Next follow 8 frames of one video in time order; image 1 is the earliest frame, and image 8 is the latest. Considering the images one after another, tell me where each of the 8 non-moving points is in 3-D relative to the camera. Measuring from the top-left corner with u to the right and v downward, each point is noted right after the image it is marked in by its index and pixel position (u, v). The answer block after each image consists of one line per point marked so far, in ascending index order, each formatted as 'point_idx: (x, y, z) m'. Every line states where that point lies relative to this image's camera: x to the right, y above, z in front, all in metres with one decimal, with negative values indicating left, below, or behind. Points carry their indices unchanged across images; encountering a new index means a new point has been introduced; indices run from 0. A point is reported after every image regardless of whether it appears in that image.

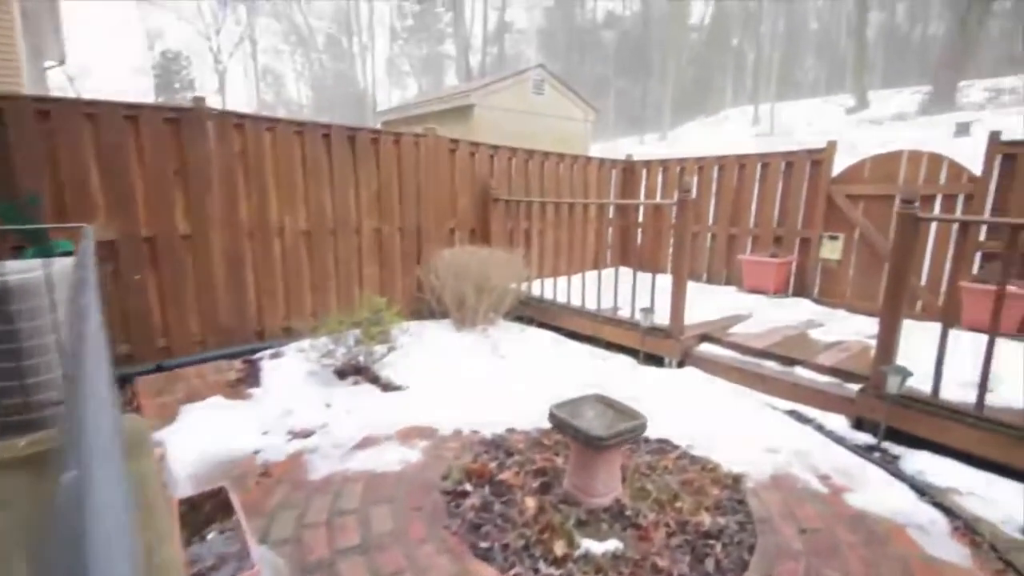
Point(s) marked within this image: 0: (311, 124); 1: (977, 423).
0: (-1.5, +1.2, +3.7) m
1: (+2.1, -0.6, +2.2) m
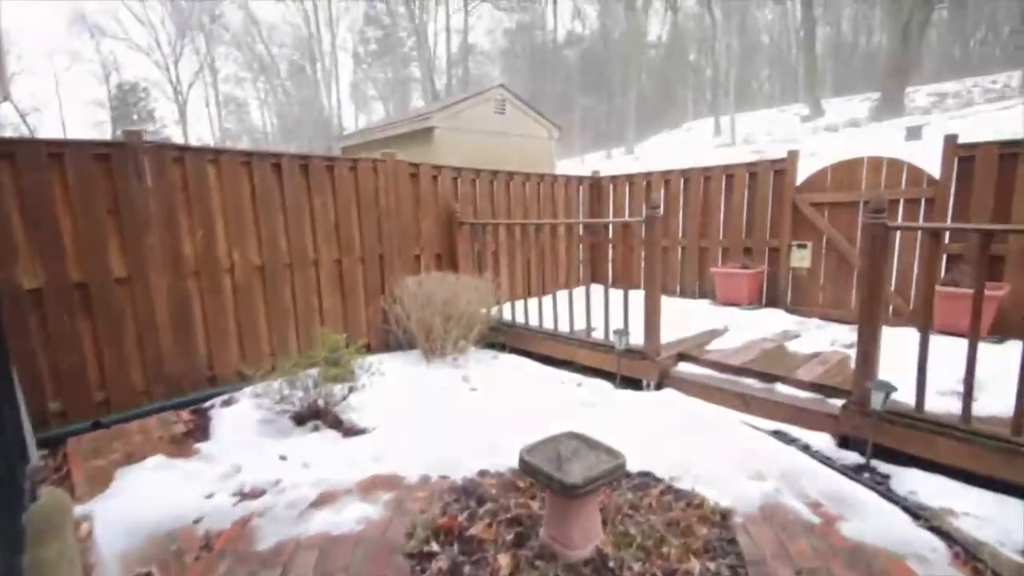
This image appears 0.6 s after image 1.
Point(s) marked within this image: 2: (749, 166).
0: (-1.8, +0.9, +3.5) m
1: (+1.9, -0.6, +2.1) m
2: (+2.3, +1.2, +4.8) m
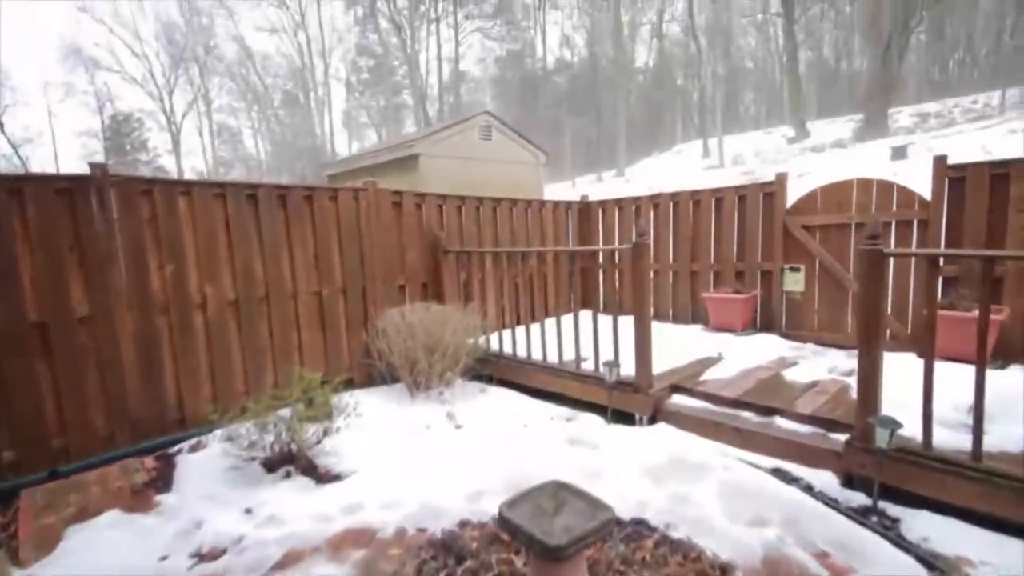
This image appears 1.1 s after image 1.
0: (-1.9, +0.7, +3.4) m
1: (+1.9, -0.8, +2.0) m
2: (+2.1, +0.9, +4.7) m
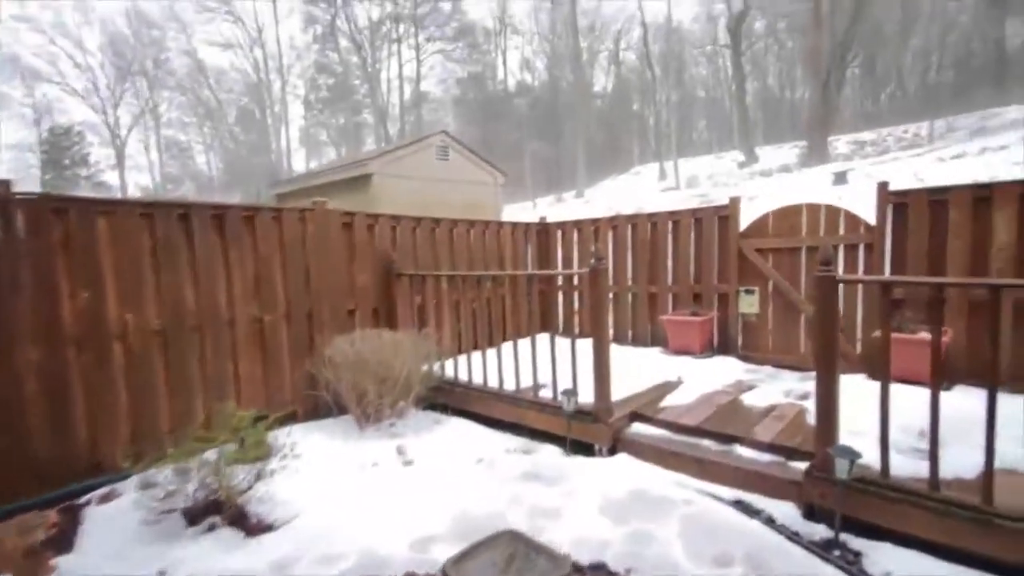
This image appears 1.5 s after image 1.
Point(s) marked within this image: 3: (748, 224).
0: (-2.2, +0.5, +3.1) m
1: (+1.7, -0.9, +2.0) m
2: (+1.7, +0.7, +4.7) m
3: (+2.1, +0.6, +4.4) m
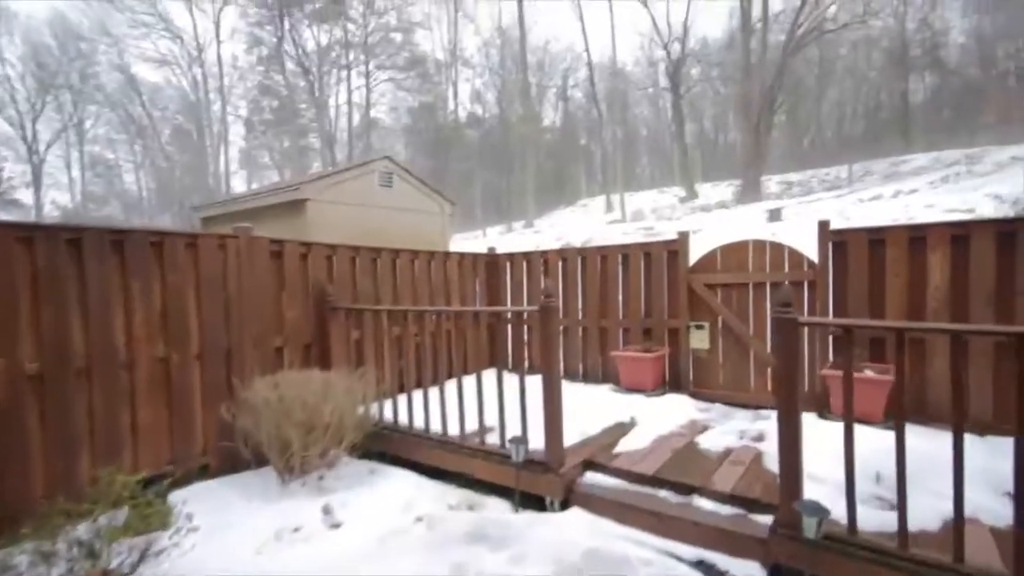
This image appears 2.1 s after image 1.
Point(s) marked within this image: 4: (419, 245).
0: (-2.5, +0.3, +2.7) m
1: (+1.5, -1.0, +1.8) m
2: (+1.2, +0.4, +4.7) m
3: (+1.7, +0.3, +4.4) m
4: (-1.1, +0.5, +6.0) m
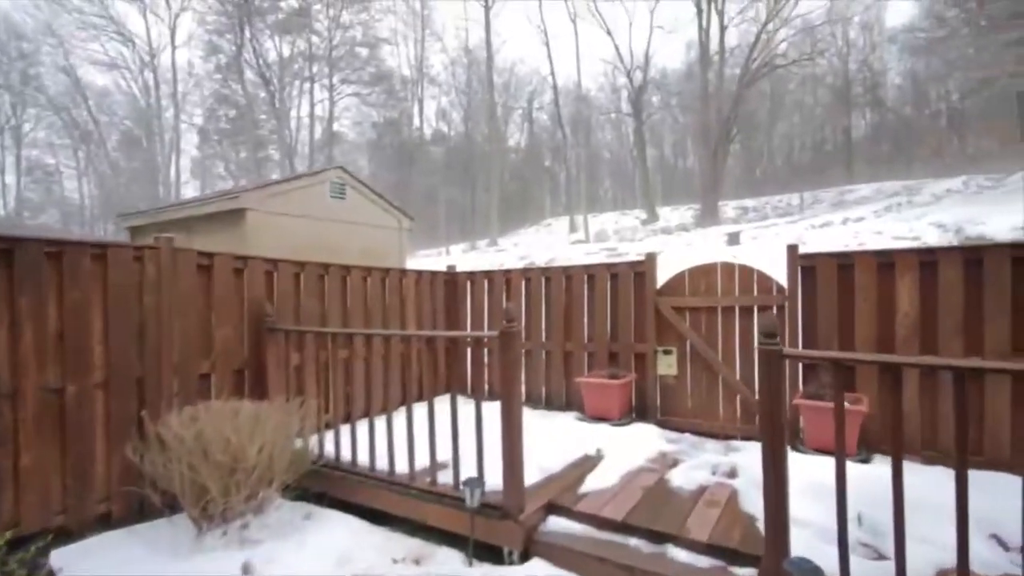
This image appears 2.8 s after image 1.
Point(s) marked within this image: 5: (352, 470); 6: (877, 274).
0: (-2.7, +0.3, +2.2) m
1: (+1.3, -1.1, +1.6) m
2: (+0.9, +0.2, +4.5) m
3: (+1.3, +0.1, +4.3) m
4: (-1.5, +0.3, +5.6) m
5: (-1.0, -1.1, +3.1) m
6: (+2.5, +0.1, +3.5) m
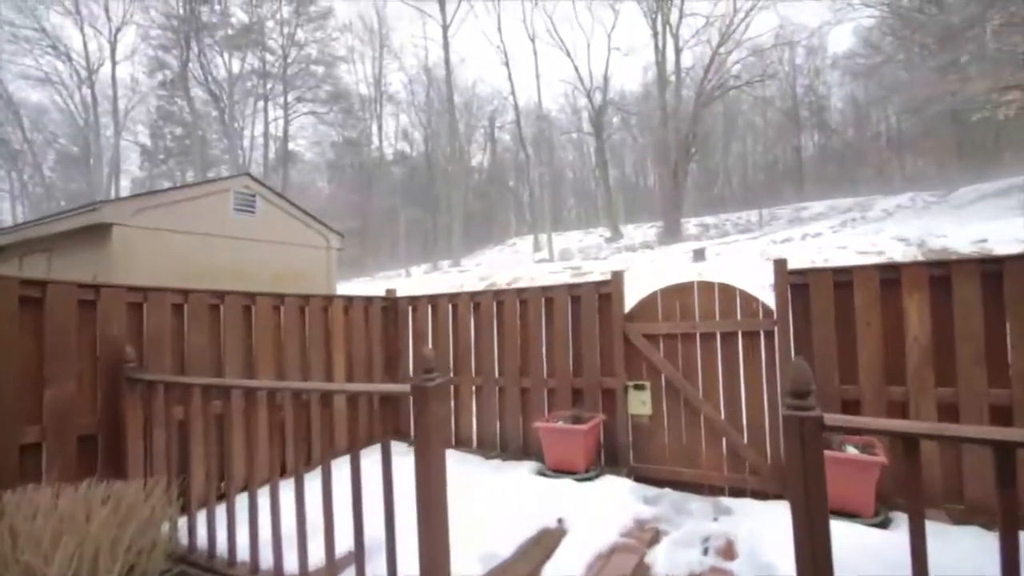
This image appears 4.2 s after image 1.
0: (-3.0, +0.1, +1.3) m
1: (+1.1, -1.2, +1.0) m
2: (+0.5, 0.0, +3.9) m
3: (+0.9, -0.1, +3.7) m
4: (-2.1, 0.0, +4.8) m
5: (-1.3, -1.3, +2.3) m
6: (+2.2, 0.0, +2.9) m
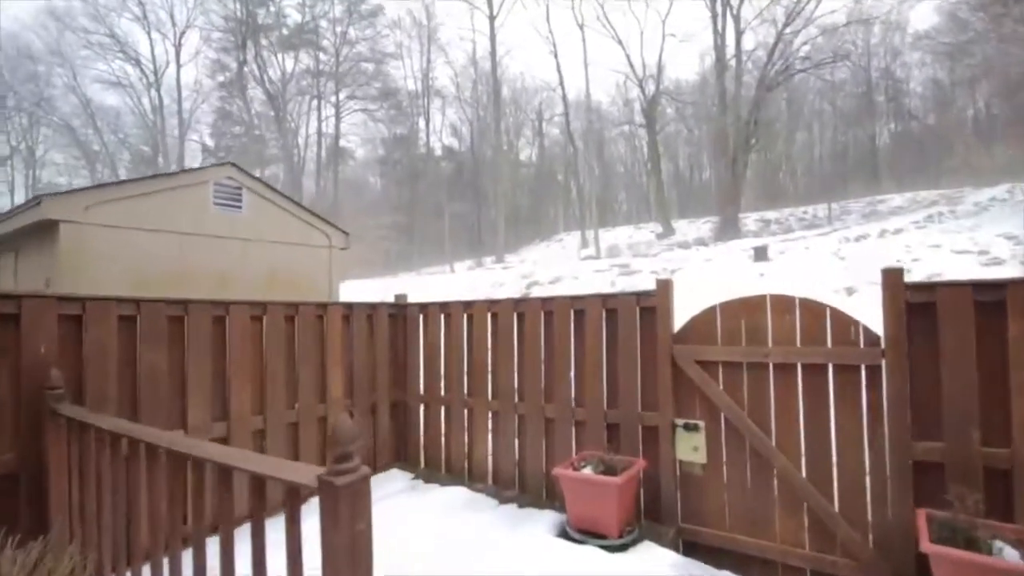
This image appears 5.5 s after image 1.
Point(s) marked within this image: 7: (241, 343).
0: (-3.0, 0.0, +1.0) m
1: (+0.9, -1.3, +0.2) m
2: (+0.6, -0.1, +3.1) m
3: (+1.0, -0.2, +2.9) m
4: (-1.8, 0.0, +4.3) m
5: (-1.3, -1.4, +1.8) m
6: (+2.2, -0.1, +2.0) m
7: (-1.7, -0.3, +3.0) m
